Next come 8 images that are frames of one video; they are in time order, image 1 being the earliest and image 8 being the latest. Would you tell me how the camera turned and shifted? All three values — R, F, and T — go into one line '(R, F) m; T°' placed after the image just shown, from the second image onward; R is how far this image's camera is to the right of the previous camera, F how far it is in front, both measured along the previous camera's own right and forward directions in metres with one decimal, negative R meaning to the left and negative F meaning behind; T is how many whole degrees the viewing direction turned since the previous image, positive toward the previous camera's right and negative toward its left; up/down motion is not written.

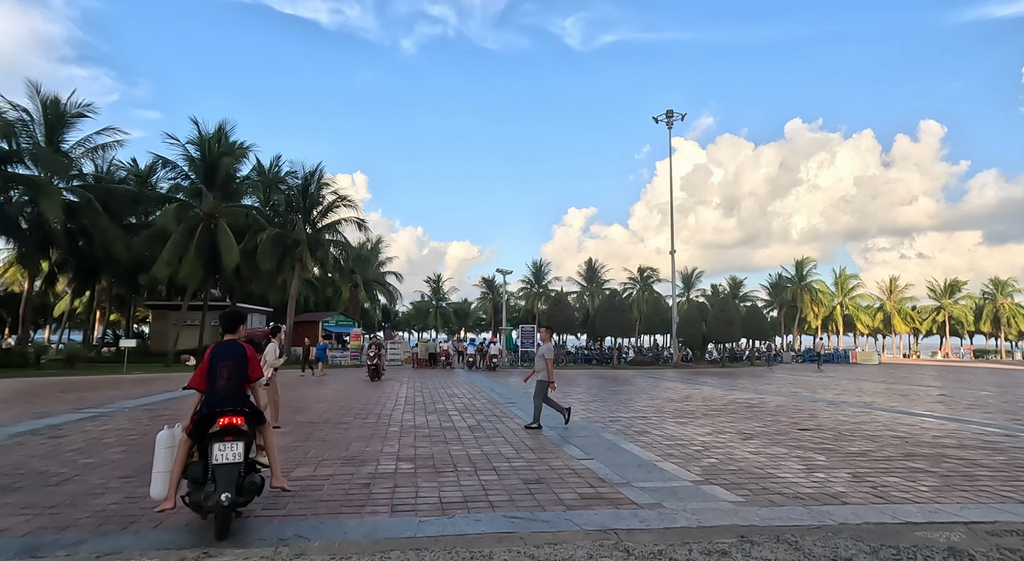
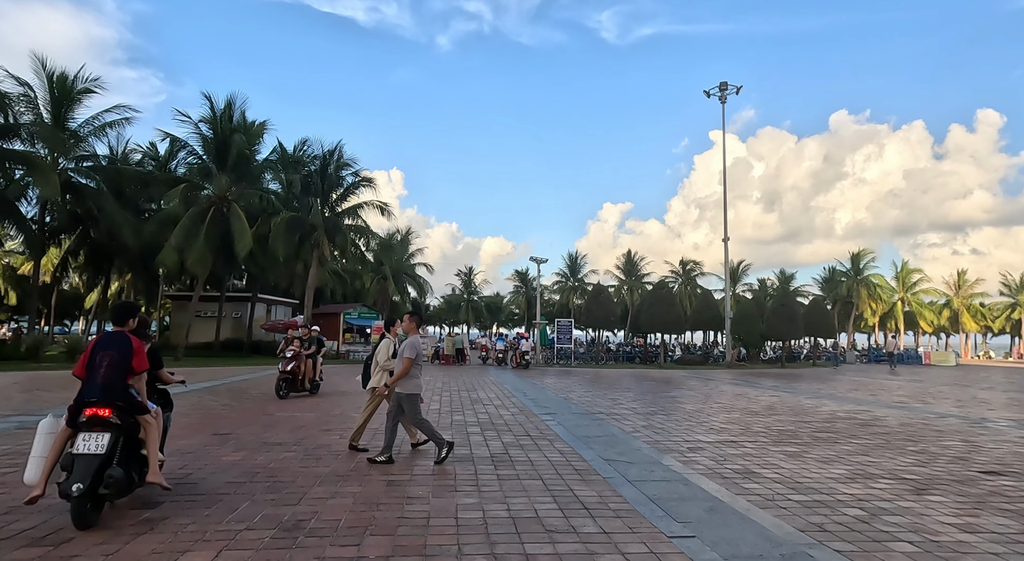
(-0.1, +2.7) m; -3°
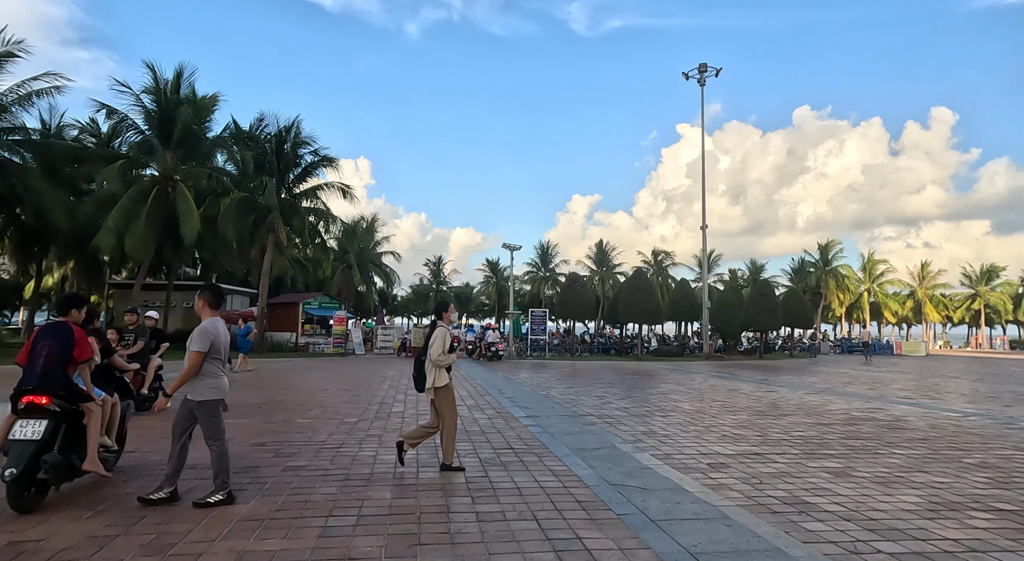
(-0.1, +1.5) m; +3°
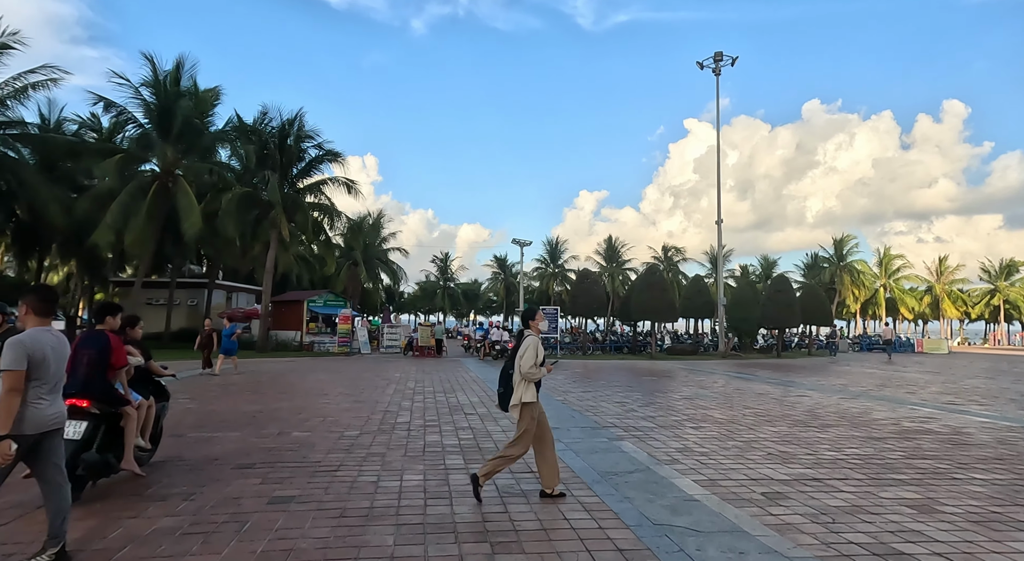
(-0.1, +0.8) m; -1°
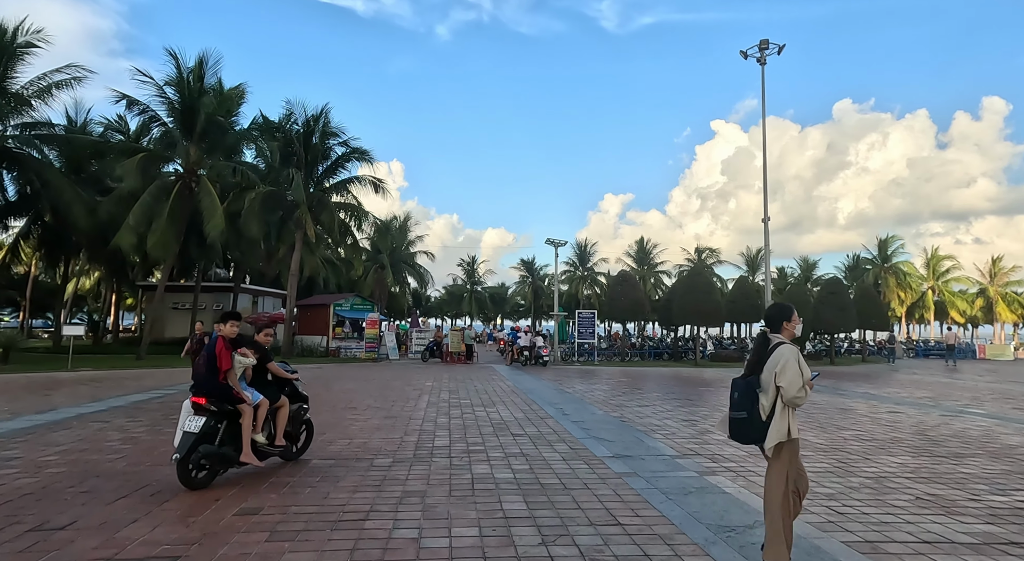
(-0.4, +1.3) m; -2°
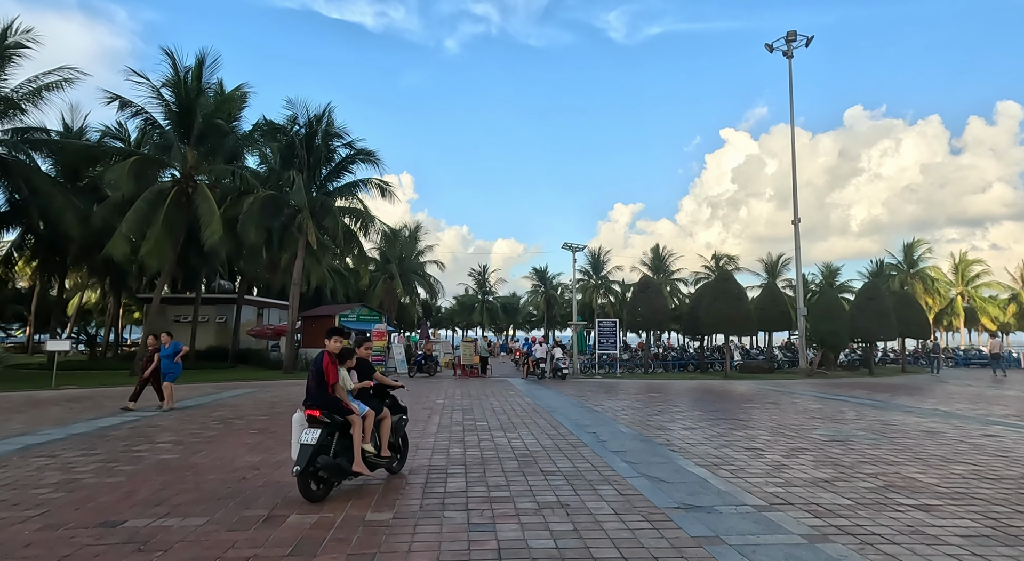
(-0.2, +1.5) m; -1°
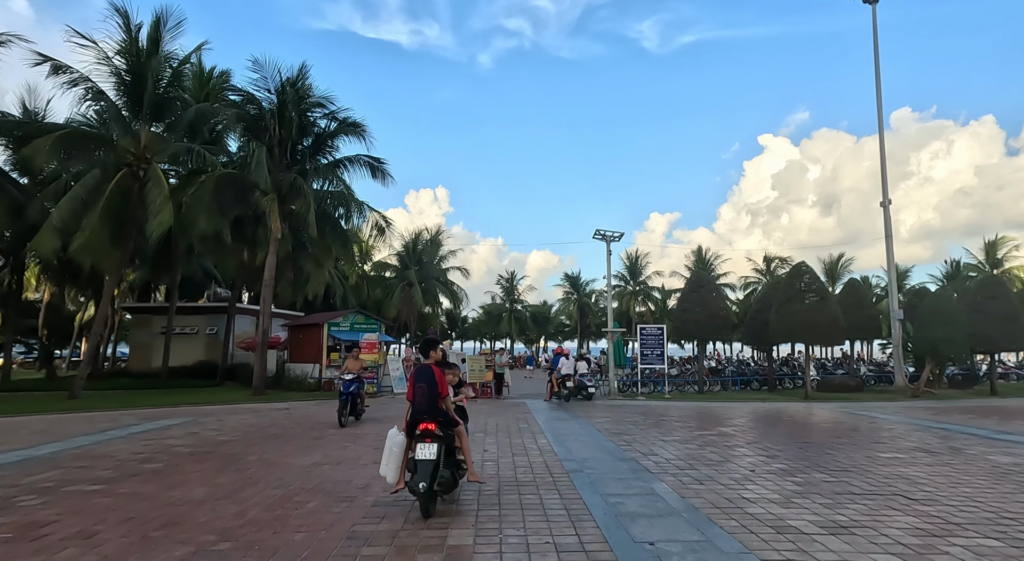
(+0.5, +4.5) m; -4°
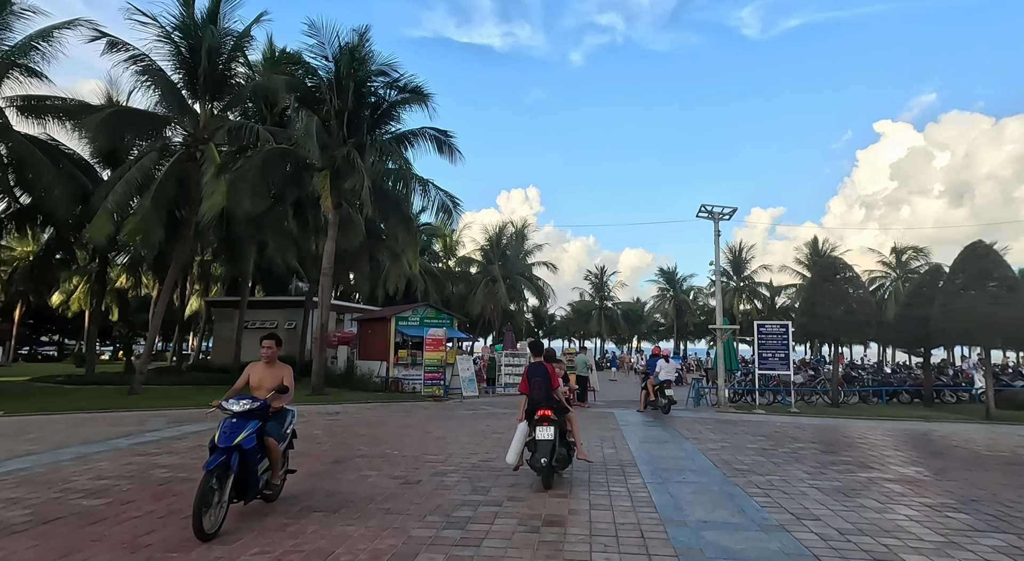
(+0.1, +2.8) m; -9°
